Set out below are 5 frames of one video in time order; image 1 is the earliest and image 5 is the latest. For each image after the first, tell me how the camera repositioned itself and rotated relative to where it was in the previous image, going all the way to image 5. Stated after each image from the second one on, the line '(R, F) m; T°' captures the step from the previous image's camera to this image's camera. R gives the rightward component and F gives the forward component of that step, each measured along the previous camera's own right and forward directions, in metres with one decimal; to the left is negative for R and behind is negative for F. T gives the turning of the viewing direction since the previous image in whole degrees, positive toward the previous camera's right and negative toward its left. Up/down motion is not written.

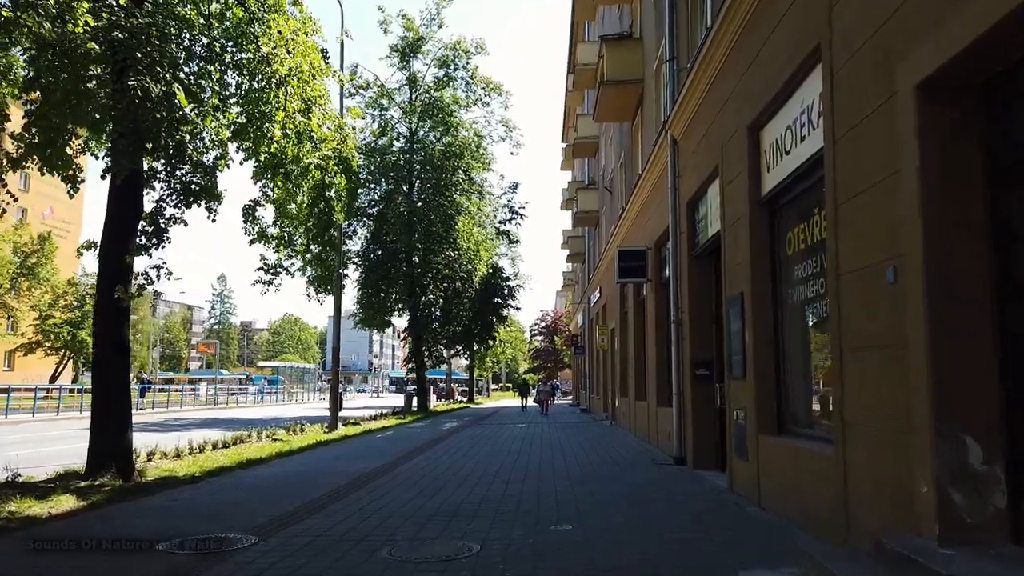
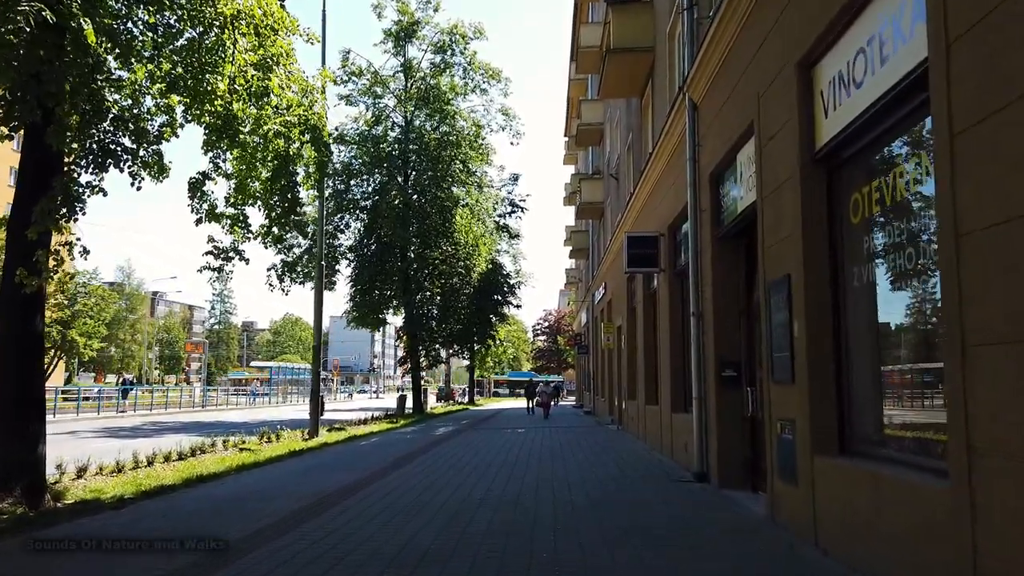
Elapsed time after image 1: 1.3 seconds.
(+0.1, +1.8) m; 0°
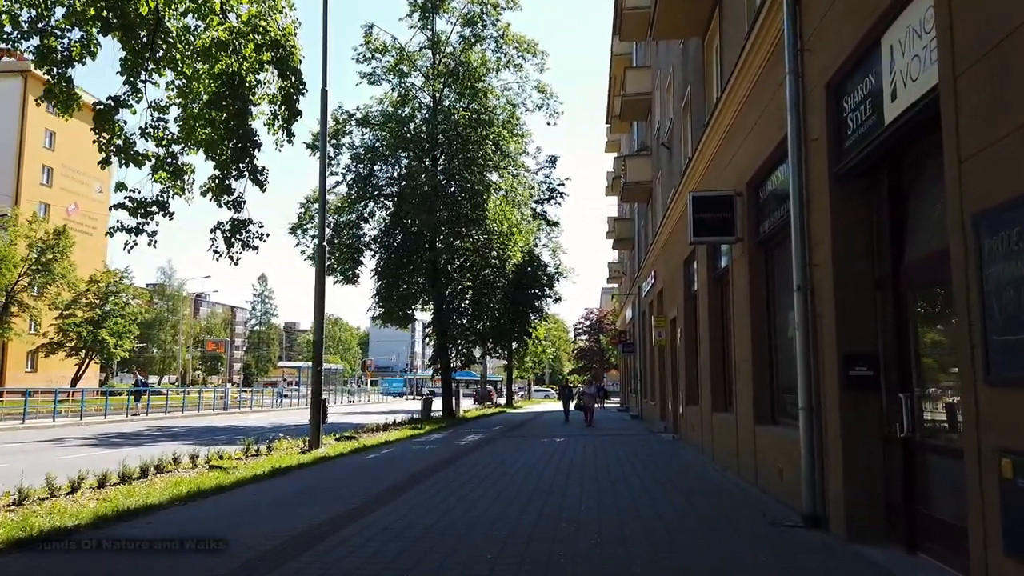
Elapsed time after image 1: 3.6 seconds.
(+0.1, +3.1) m; -3°
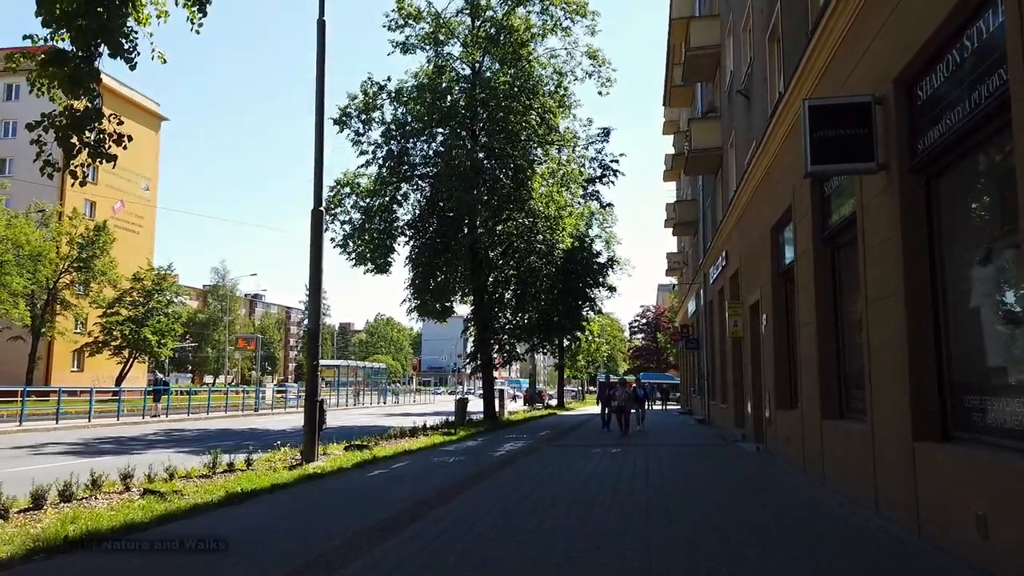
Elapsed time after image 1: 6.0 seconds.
(+0.2, +3.4) m; -4°
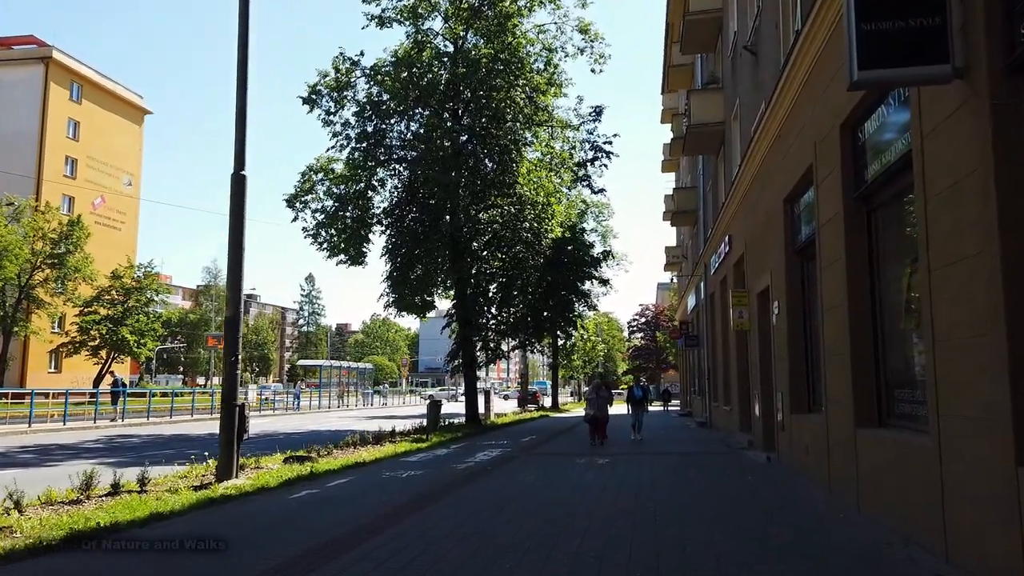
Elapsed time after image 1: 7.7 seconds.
(+0.6, +2.3) m; 0°
